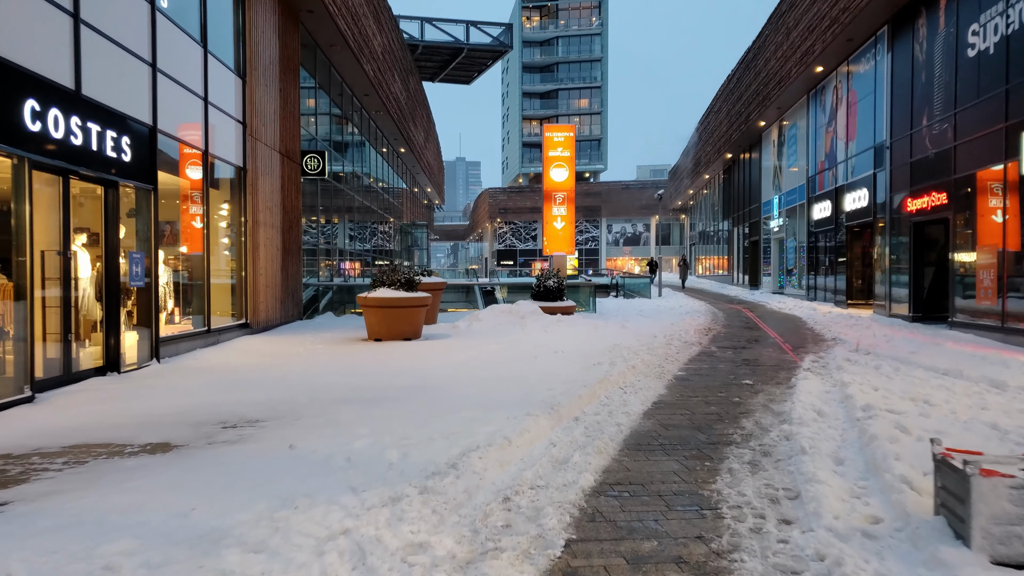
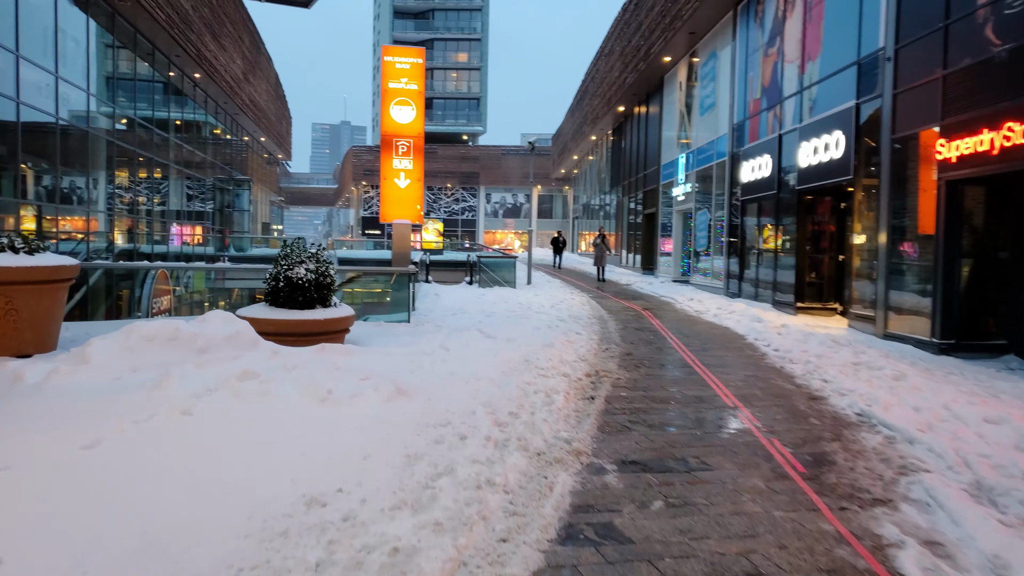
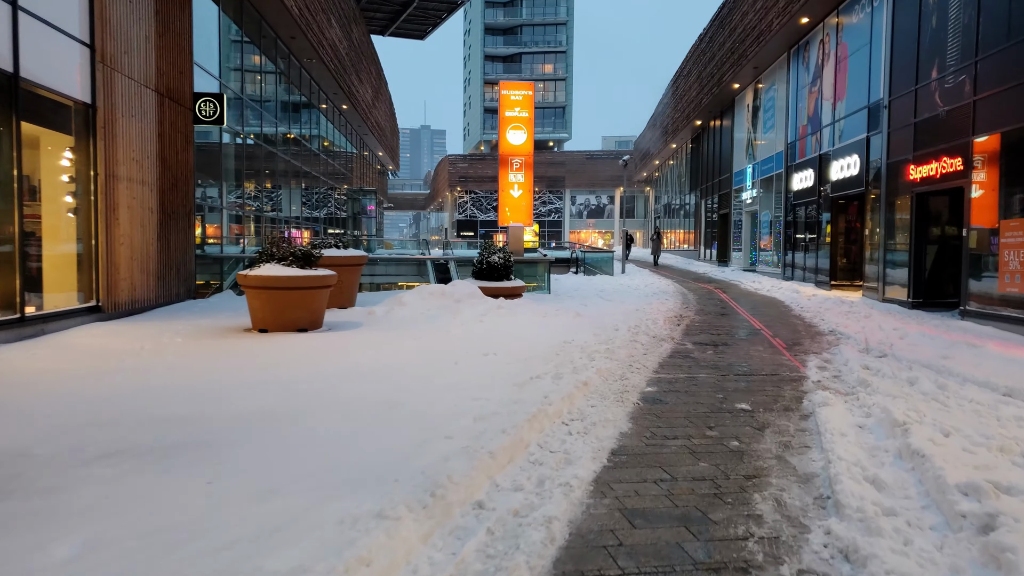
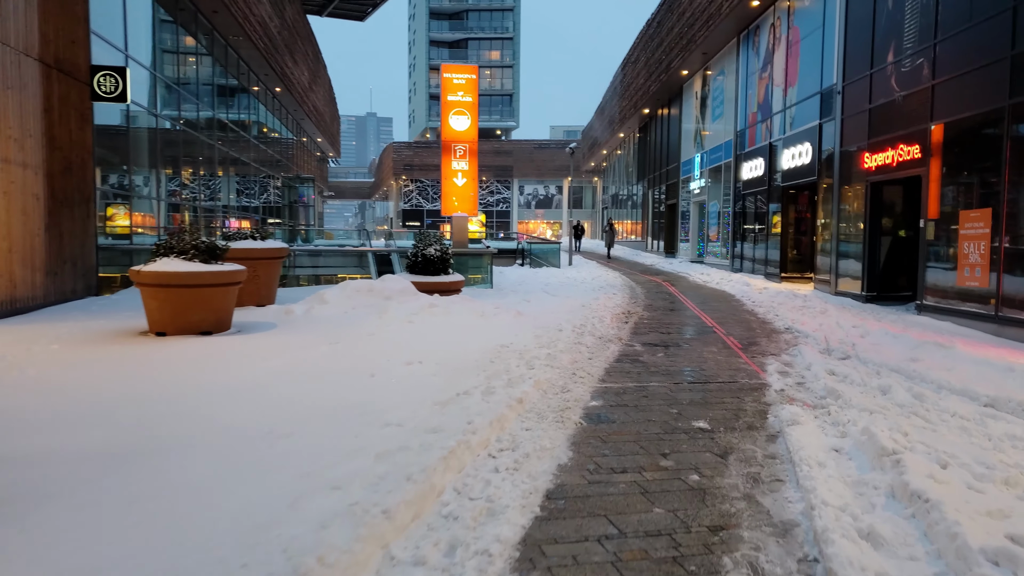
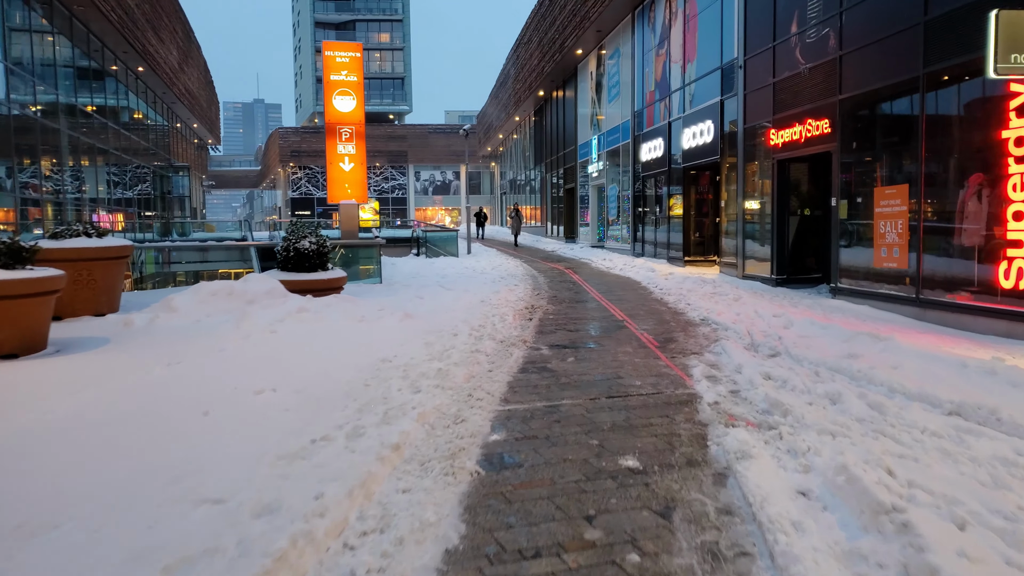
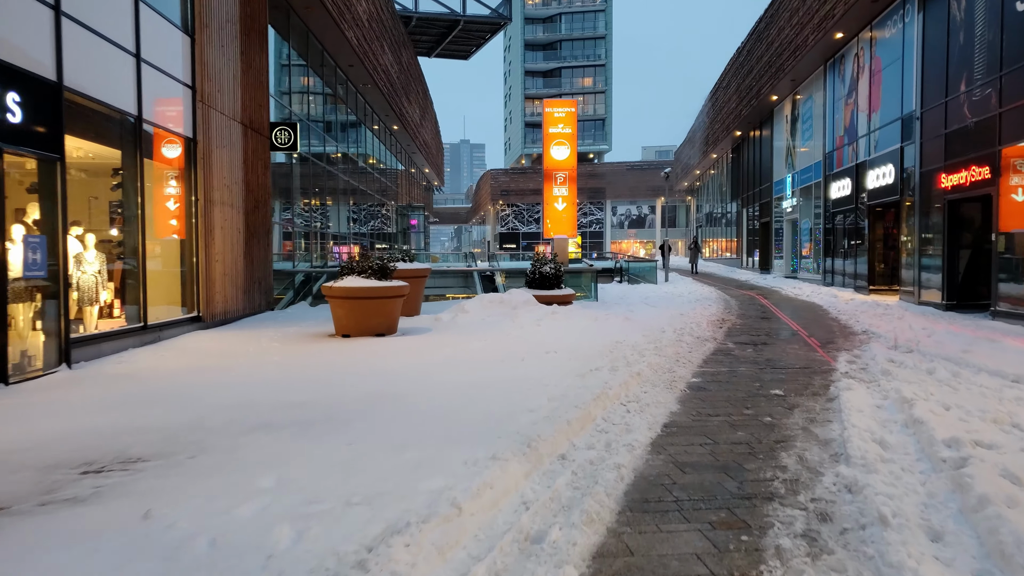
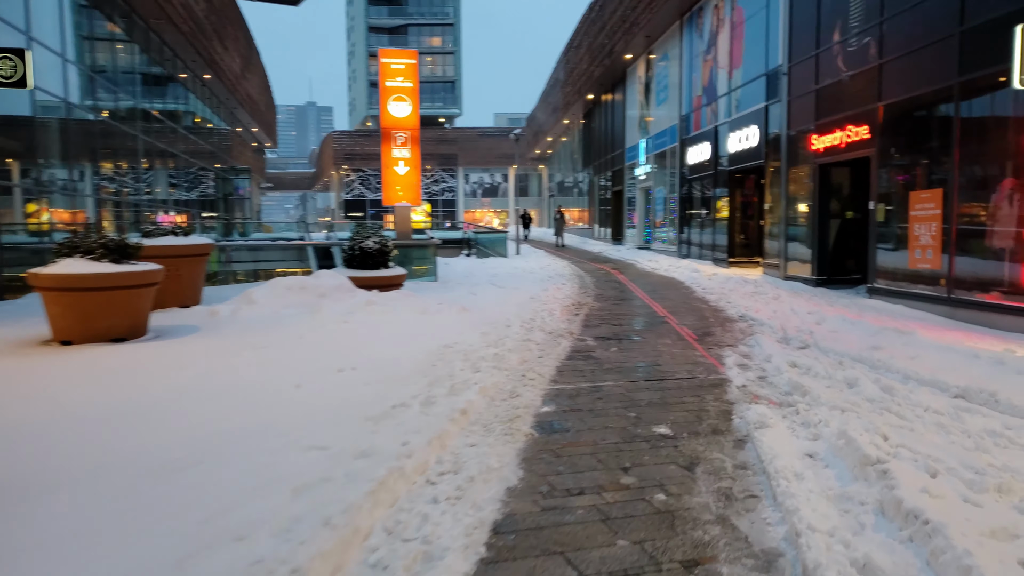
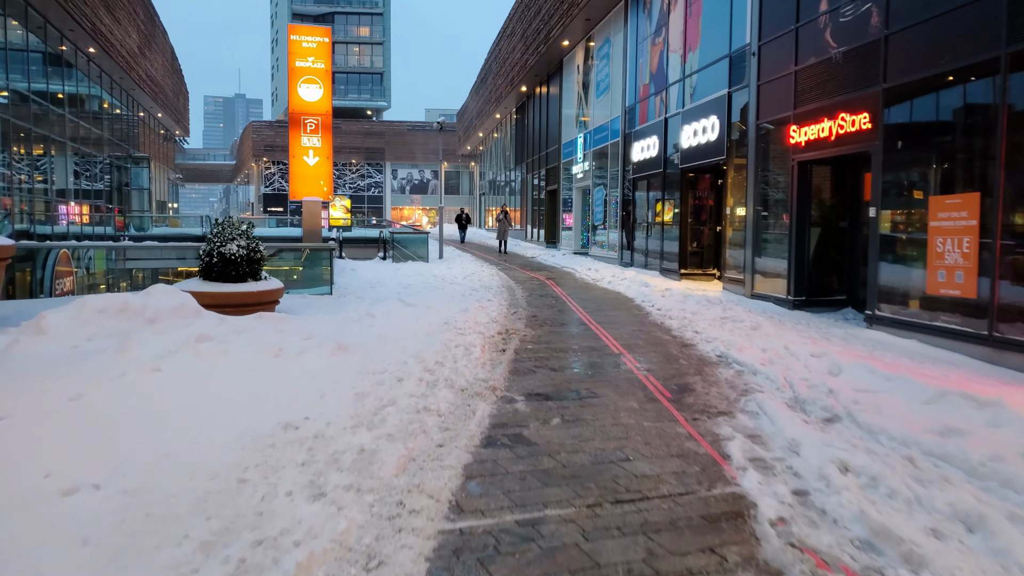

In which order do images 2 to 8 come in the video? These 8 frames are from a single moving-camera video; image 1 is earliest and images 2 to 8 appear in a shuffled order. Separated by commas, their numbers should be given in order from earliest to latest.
6, 3, 4, 7, 5, 8, 2
